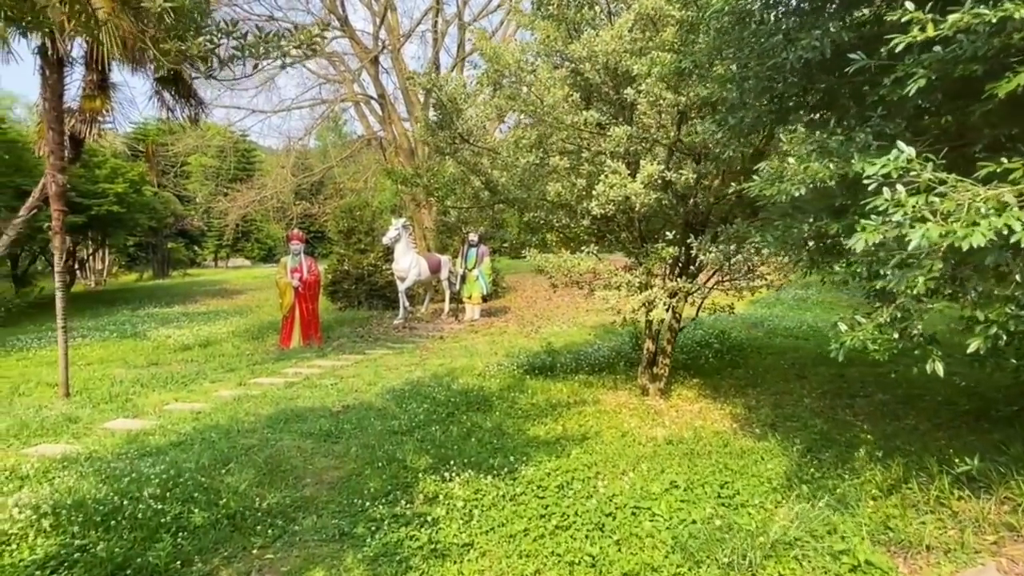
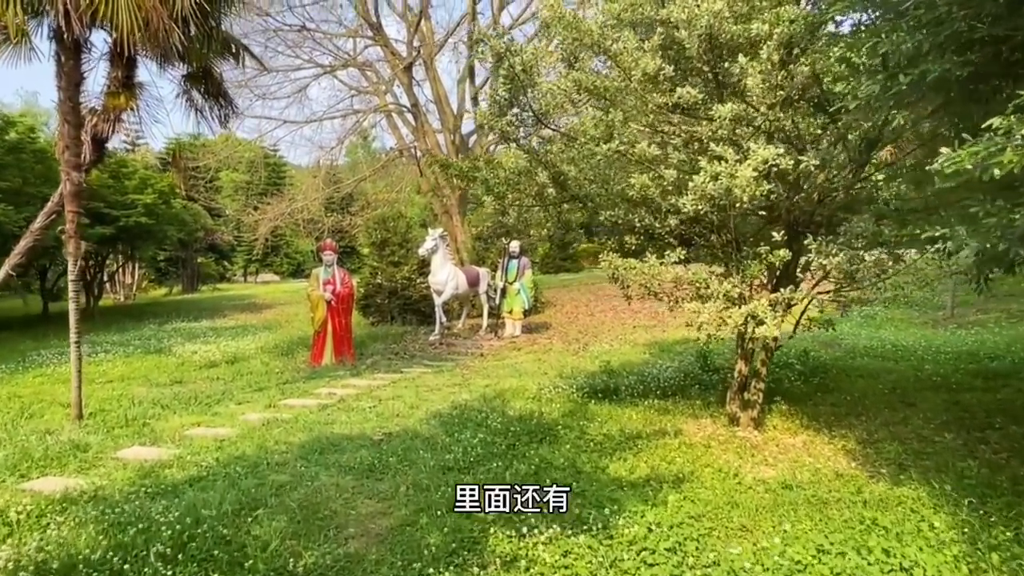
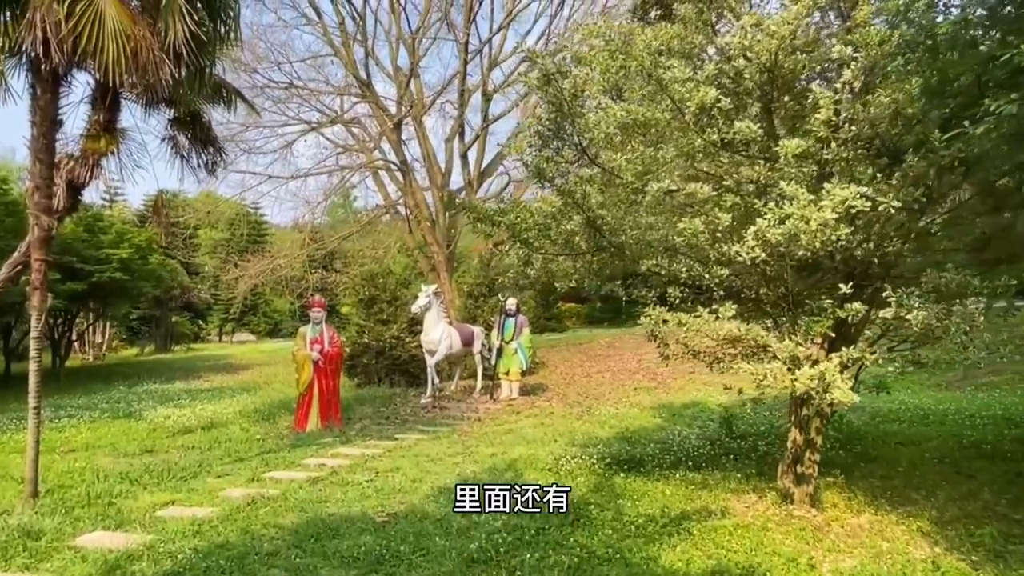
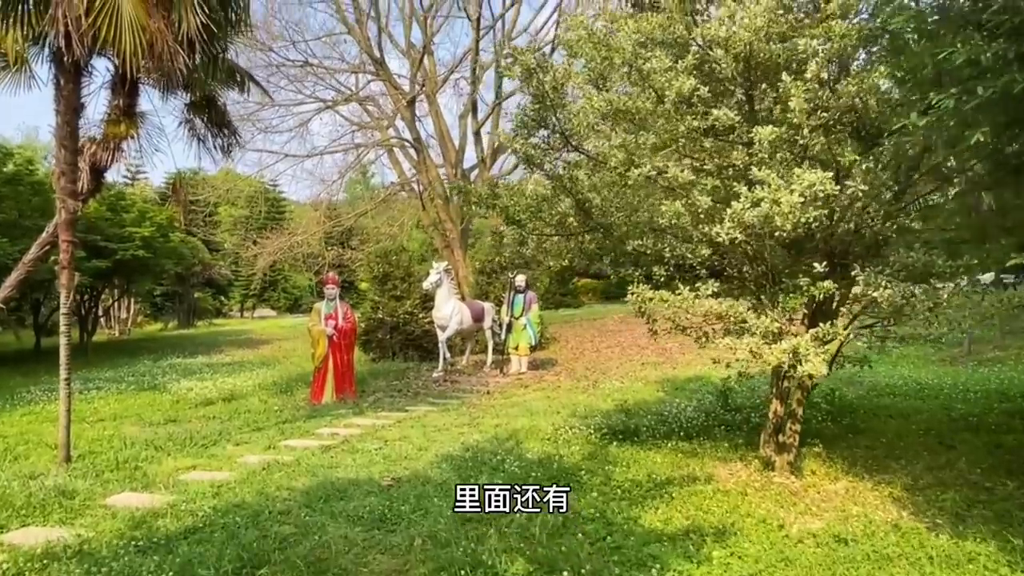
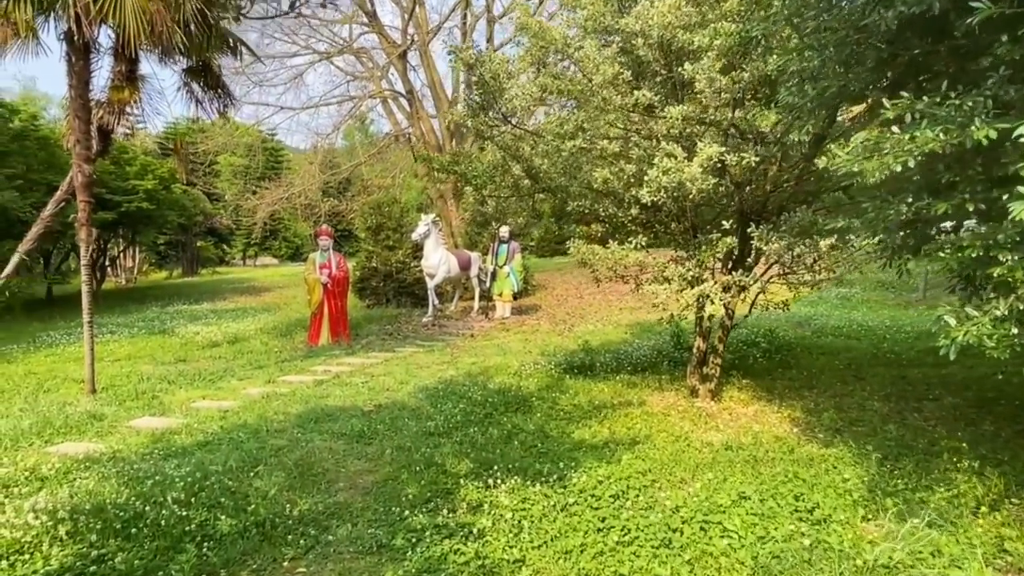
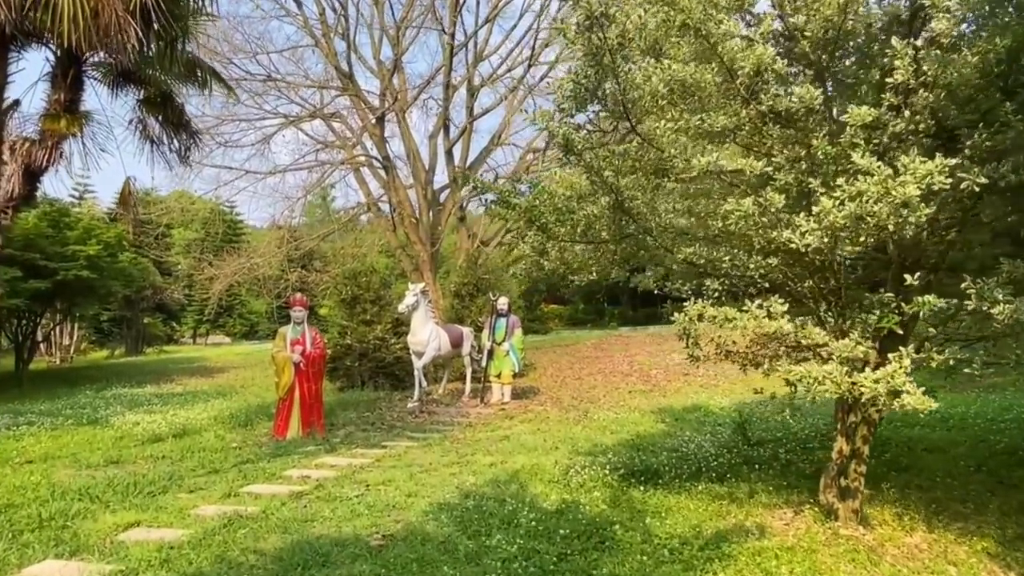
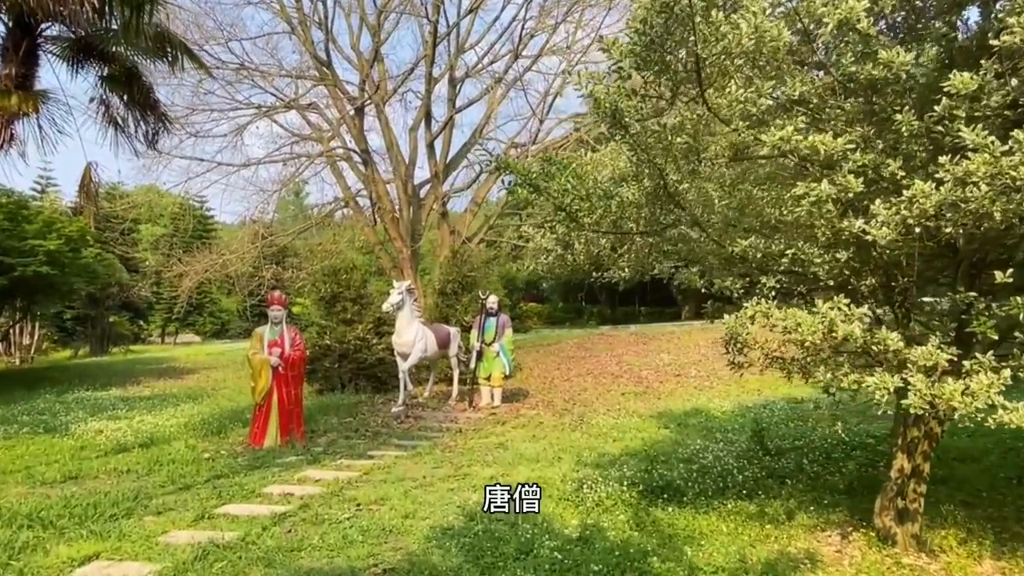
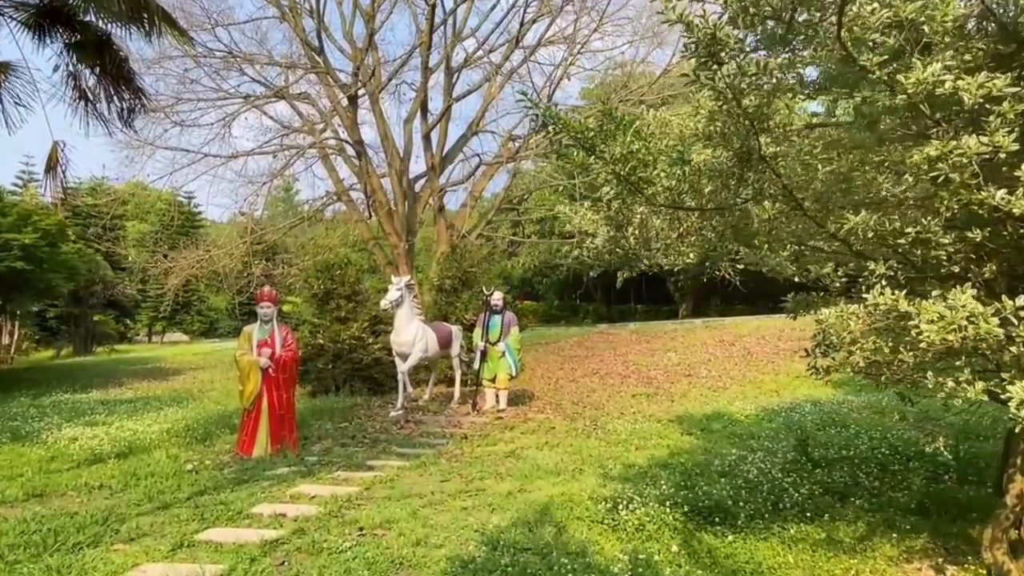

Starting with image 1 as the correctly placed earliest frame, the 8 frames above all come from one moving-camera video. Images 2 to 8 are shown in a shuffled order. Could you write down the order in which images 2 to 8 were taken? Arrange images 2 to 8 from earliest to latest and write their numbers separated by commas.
5, 2, 4, 3, 6, 7, 8
